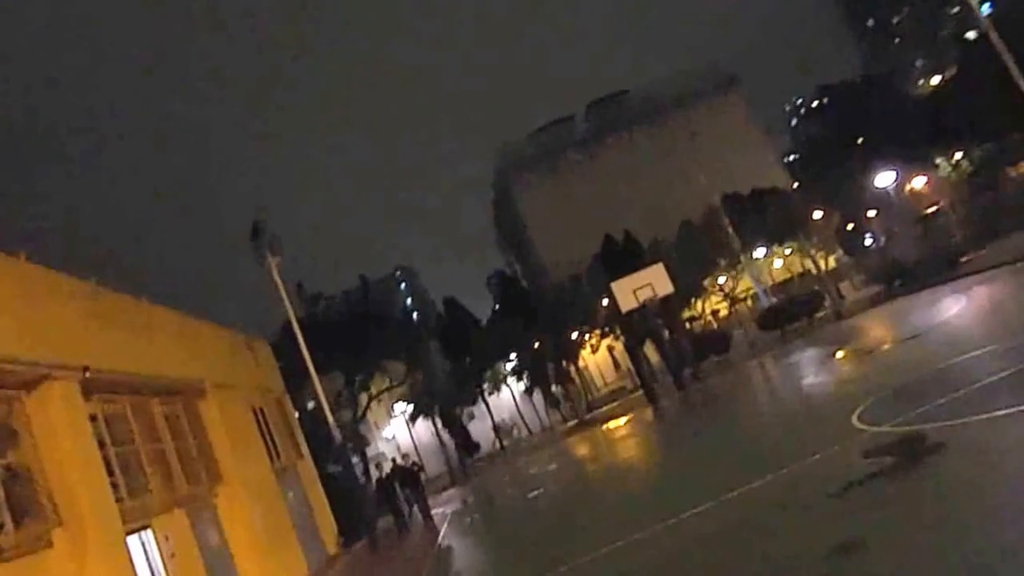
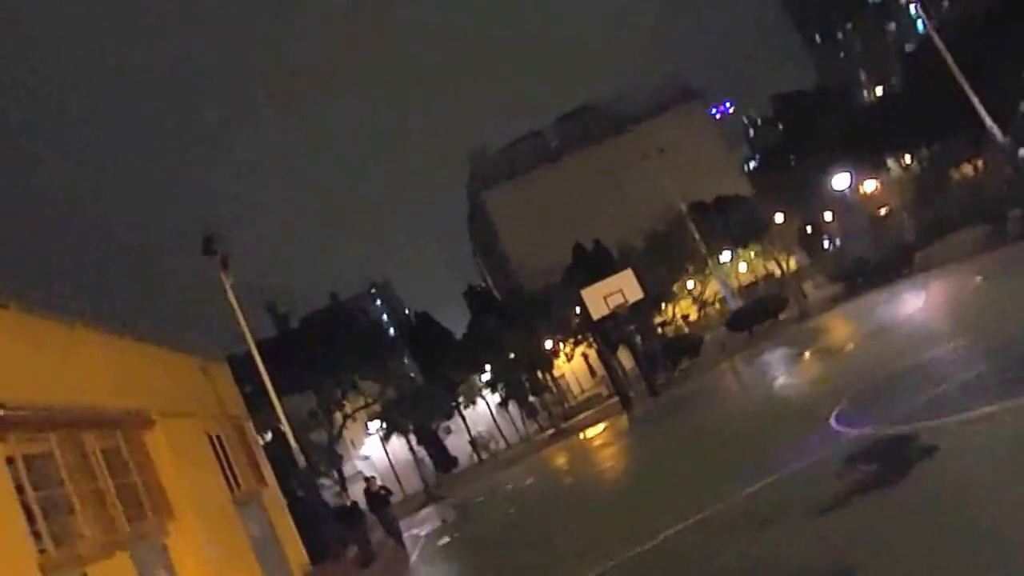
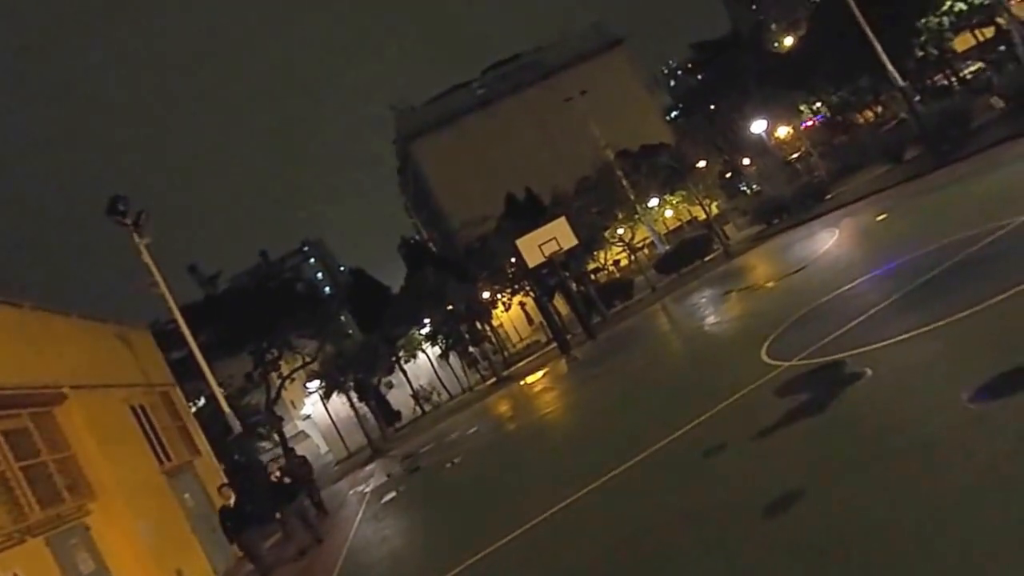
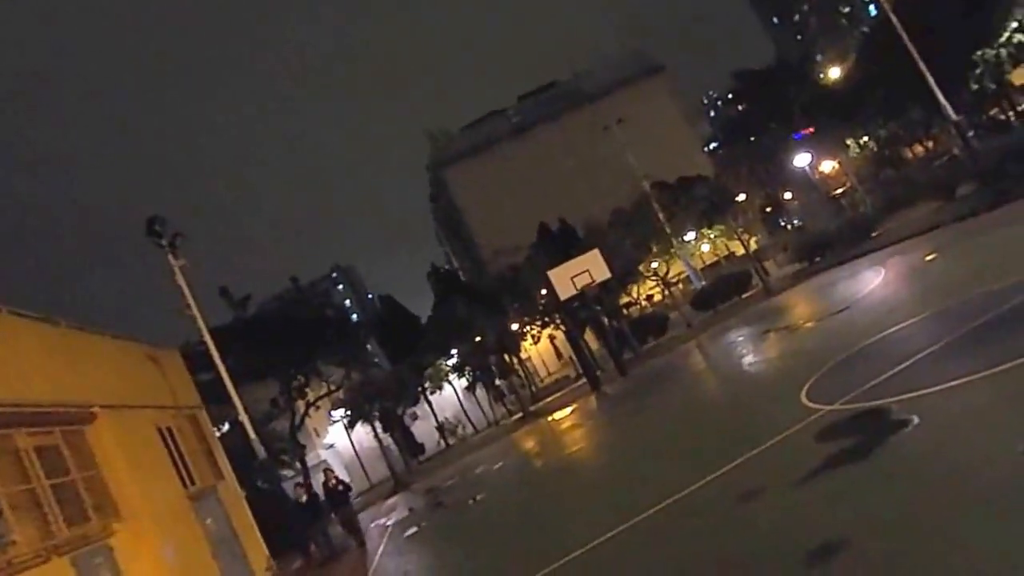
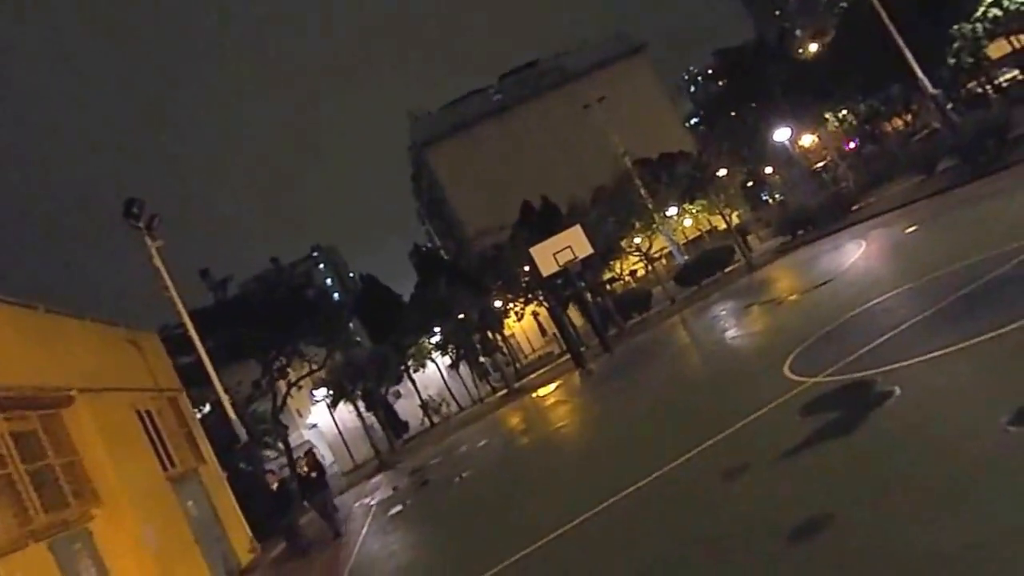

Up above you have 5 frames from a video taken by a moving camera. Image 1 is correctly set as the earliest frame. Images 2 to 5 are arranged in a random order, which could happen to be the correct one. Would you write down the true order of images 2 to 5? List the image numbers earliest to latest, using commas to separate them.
2, 4, 5, 3
